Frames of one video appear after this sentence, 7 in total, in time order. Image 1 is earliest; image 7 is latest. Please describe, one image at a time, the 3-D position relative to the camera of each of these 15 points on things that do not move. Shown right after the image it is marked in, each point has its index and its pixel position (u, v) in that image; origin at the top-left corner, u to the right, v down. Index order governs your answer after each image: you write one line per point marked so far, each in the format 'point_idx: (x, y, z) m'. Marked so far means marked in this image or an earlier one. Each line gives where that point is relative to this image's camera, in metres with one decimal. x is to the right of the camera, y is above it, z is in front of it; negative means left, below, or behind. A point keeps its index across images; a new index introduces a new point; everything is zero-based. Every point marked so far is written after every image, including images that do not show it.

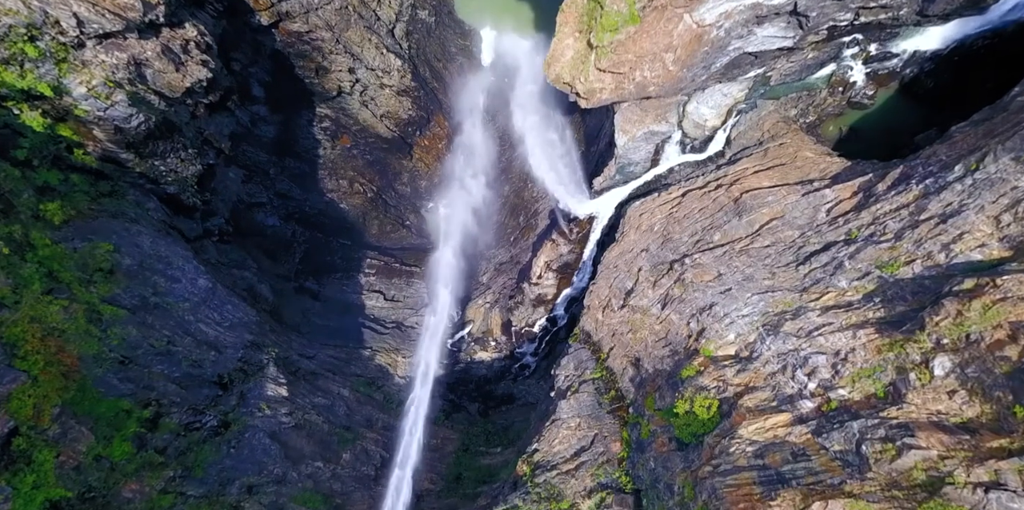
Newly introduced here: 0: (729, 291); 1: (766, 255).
0: (+5.1, -0.6, +15.0) m
1: (+6.0, +0.2, +15.0) m
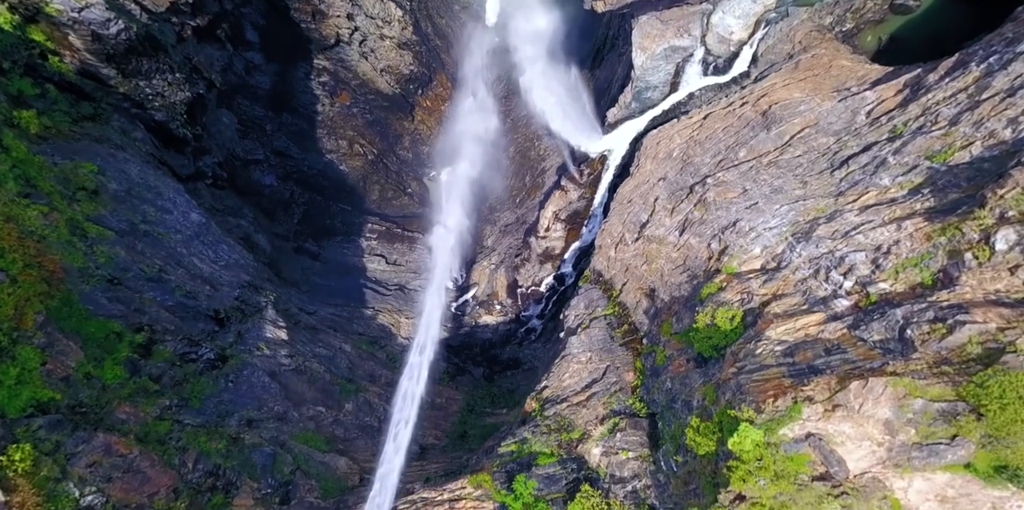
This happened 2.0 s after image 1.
0: (+5.3, +1.1, +14.3) m
1: (+6.3, +2.0, +14.3) m
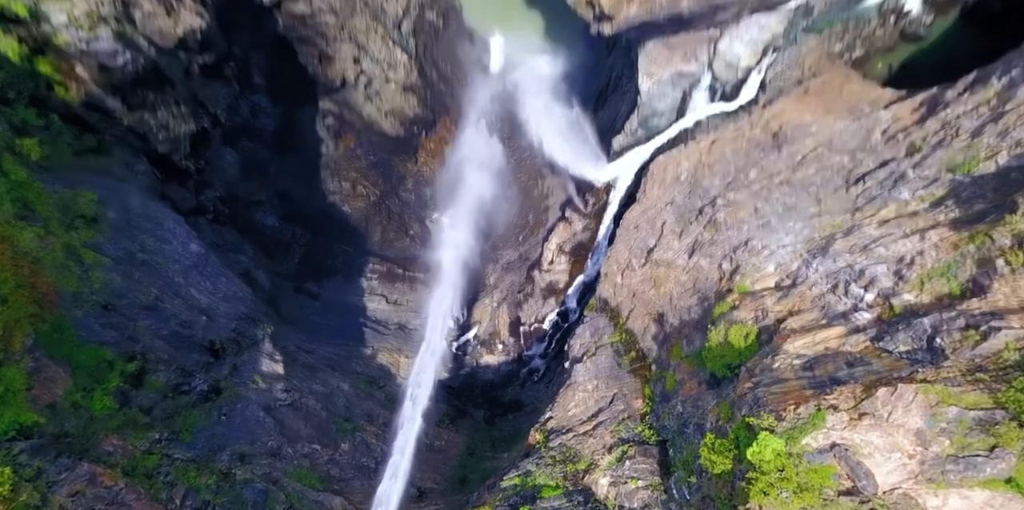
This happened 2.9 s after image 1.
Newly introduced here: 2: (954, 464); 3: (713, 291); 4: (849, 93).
0: (+5.4, +0.7, +14.0) m
1: (+6.3, +1.5, +14.0) m
2: (+5.8, -2.8, +8.7) m
3: (+4.3, -0.8, +14.1) m
4: (+7.7, +3.7, +15.2) m
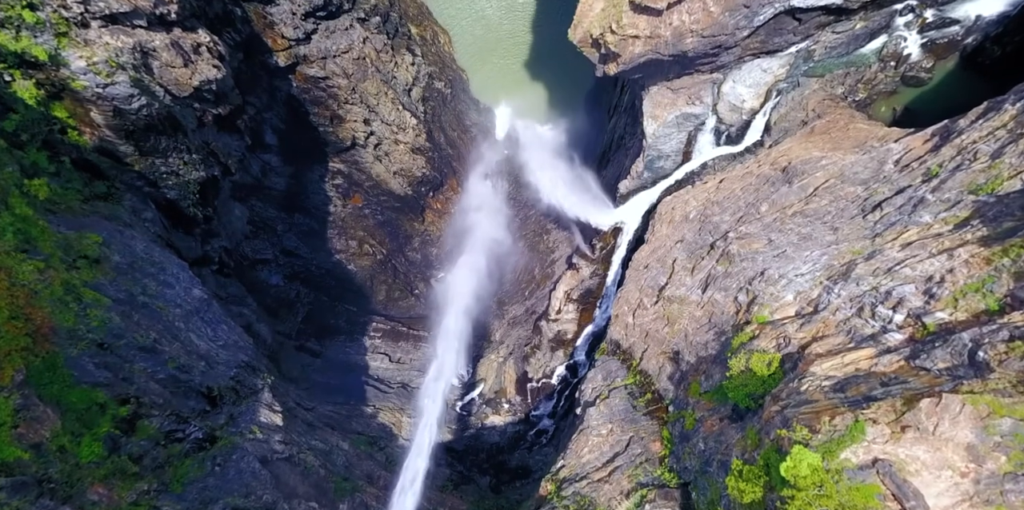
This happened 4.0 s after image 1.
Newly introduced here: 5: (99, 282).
0: (+5.6, 0.0, +13.6) m
1: (+6.5, +0.9, +13.8) m
2: (+6.0, -2.9, +8.0) m
3: (+4.5, -1.4, +13.6) m
4: (+7.9, +2.9, +15.1) m
5: (-9.1, -0.6, +14.6) m
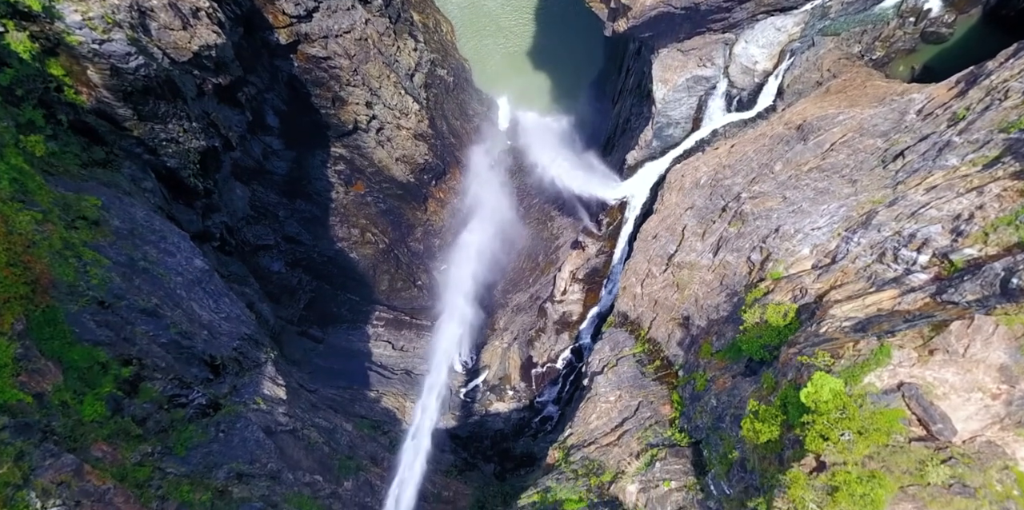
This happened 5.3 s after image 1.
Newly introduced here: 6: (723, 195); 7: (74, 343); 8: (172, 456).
0: (+5.8, +0.9, +13.4) m
1: (+6.7, +1.7, +13.5) m
2: (+6.1, -2.1, +7.8) m
3: (+4.7, -0.6, +13.4) m
4: (+8.1, +3.8, +14.9) m
5: (-8.9, +0.4, +14.4) m
6: (+5.0, +1.4, +15.8) m
7: (-8.4, -1.6, +12.8) m
8: (-7.0, -4.1, +13.8) m
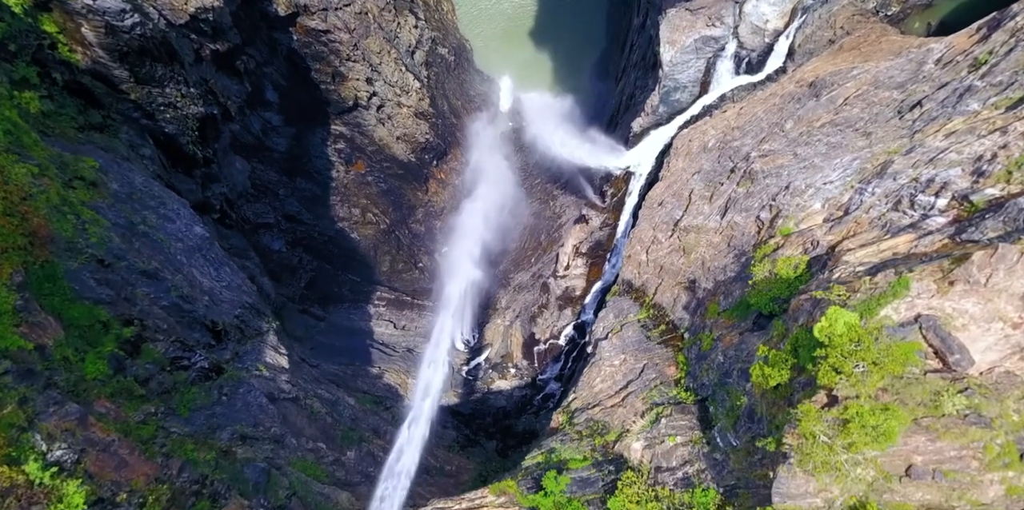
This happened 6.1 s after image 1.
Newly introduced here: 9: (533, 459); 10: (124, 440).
0: (+5.9, +1.7, +13.3) m
1: (+6.9, +2.5, +13.4) m
2: (+6.3, -1.4, +7.7) m
3: (+4.8, +0.2, +13.3) m
4: (+8.3, +4.6, +14.7) m
5: (-8.7, +1.3, +14.3) m
6: (+5.2, +2.3, +15.6) m
7: (-8.3, -0.7, +12.7) m
8: (-6.9, -3.2, +13.8) m
9: (+0.4, -4.3, +14.0) m
10: (-7.0, -3.3, +12.0) m
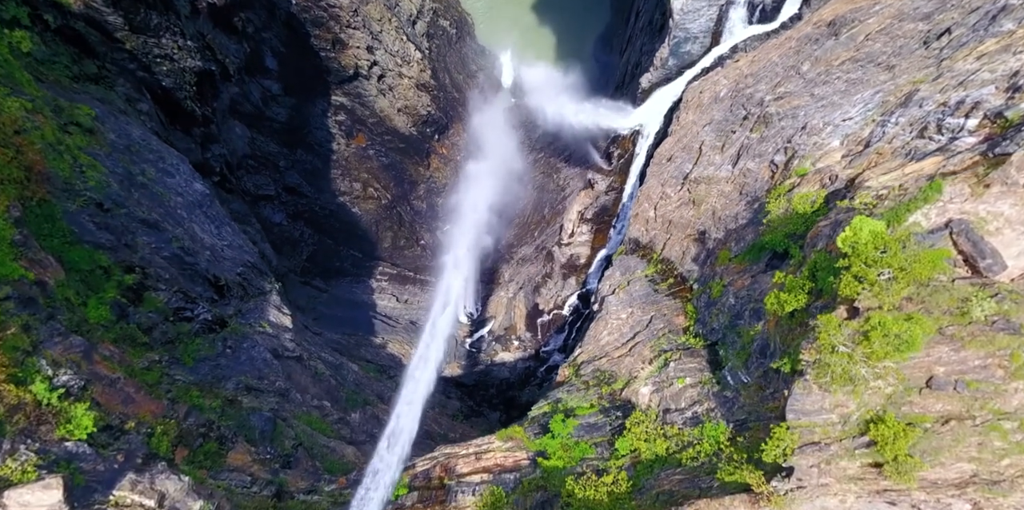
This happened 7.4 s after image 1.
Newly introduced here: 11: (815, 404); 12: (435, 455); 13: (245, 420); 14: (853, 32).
0: (+6.1, +2.8, +13.0) m
1: (+7.1, +3.6, +13.1) m
2: (+6.4, -0.4, +7.6) m
3: (+5.0, +1.3, +13.1) m
4: (+8.5, +5.7, +14.4) m
5: (-8.6, +2.5, +14.1) m
6: (+5.4, +3.4, +15.3) m
7: (-8.1, +0.4, +12.5) m
8: (-6.8, -2.0, +13.6) m
9: (+0.6, -3.1, +13.9) m
10: (-6.9, -2.2, +11.9) m
11: (+4.2, -2.2, +9.2) m
12: (-1.6, -4.1, +13.7) m
13: (-5.6, -3.2, +13.8) m
14: (+7.1, +4.4, +14.0) m
